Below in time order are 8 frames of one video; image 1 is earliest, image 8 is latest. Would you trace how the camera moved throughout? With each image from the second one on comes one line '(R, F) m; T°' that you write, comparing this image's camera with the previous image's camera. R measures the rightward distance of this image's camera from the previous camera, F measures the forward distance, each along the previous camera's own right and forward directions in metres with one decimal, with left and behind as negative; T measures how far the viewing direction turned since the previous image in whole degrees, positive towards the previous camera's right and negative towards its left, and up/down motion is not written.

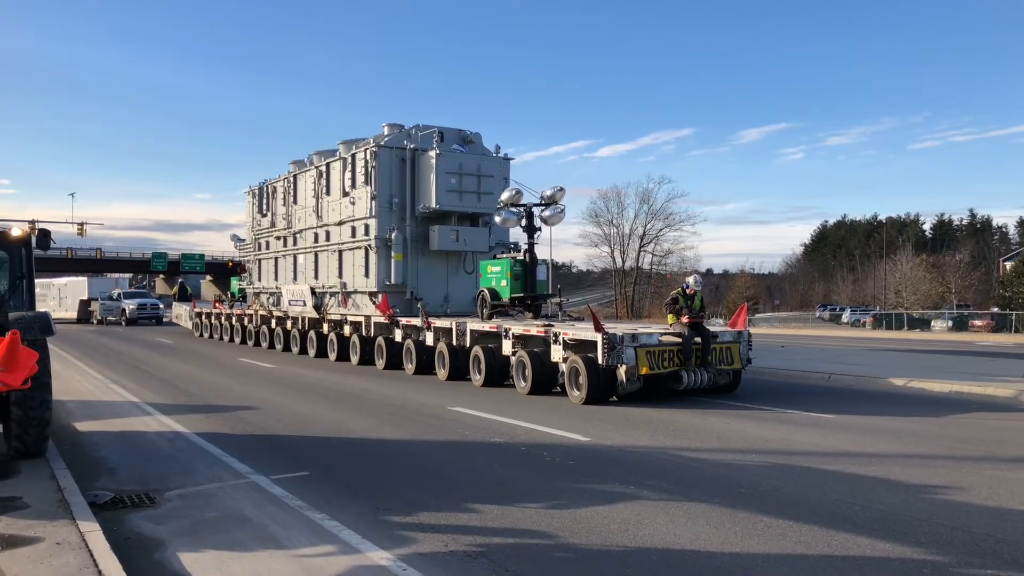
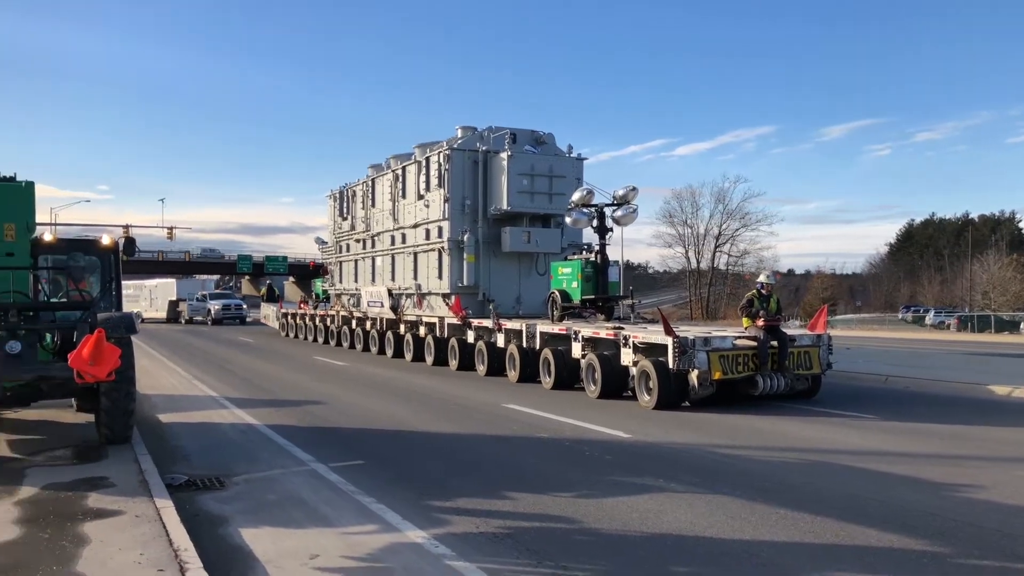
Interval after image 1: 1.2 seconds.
(+0.3, -0.5) m; -5°
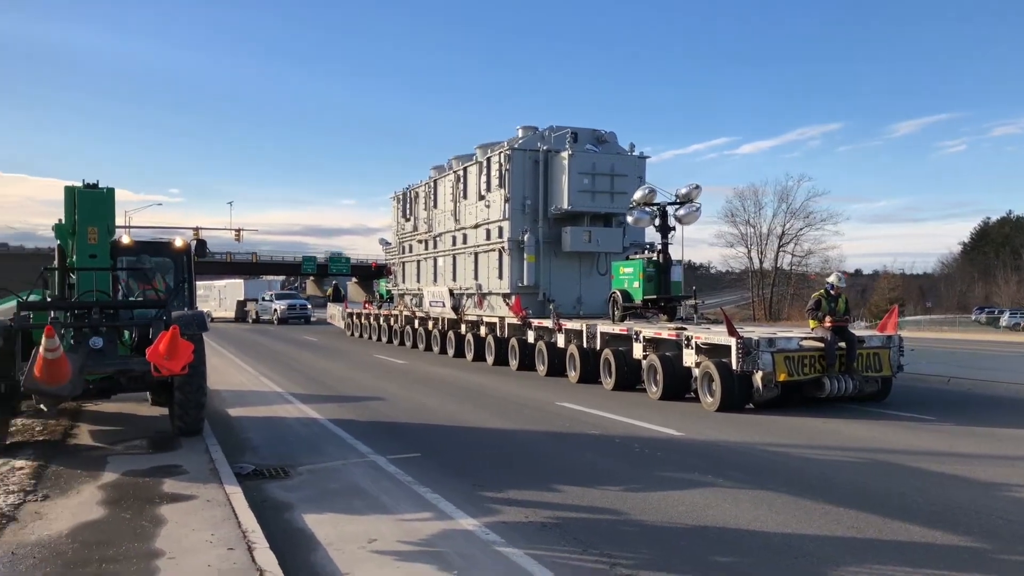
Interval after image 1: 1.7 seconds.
(+0.1, -0.2) m; -4°
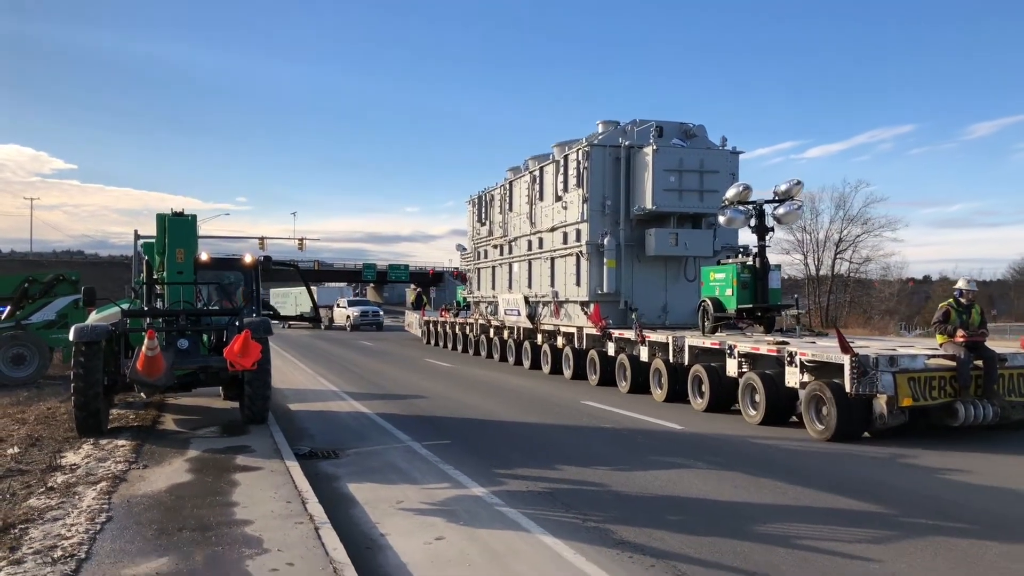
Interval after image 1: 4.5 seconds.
(+0.5, -1.4) m; -4°
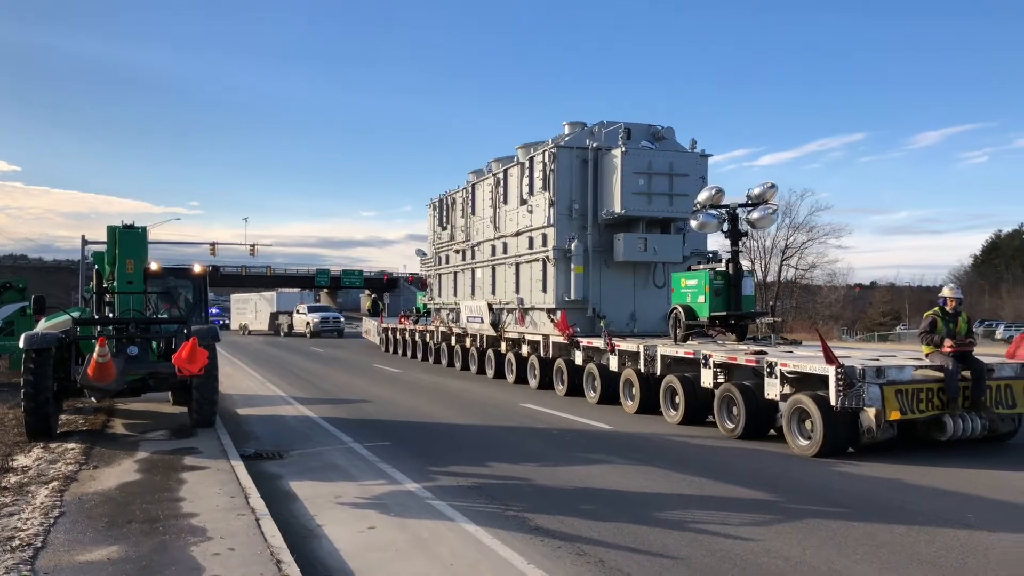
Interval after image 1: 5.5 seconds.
(+0.2, -0.6) m; +3°
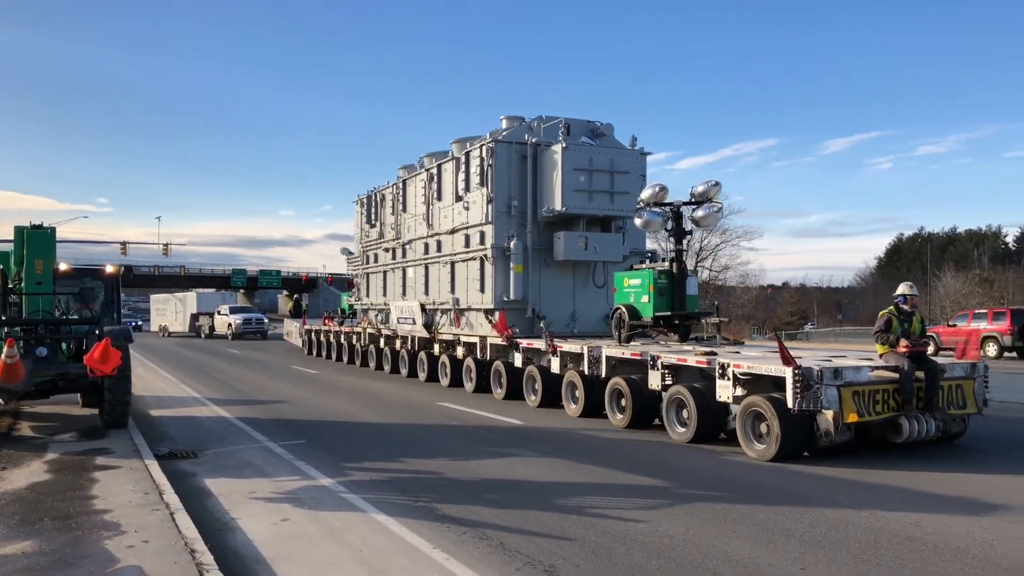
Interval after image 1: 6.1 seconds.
(+0.1, -0.4) m; +5°
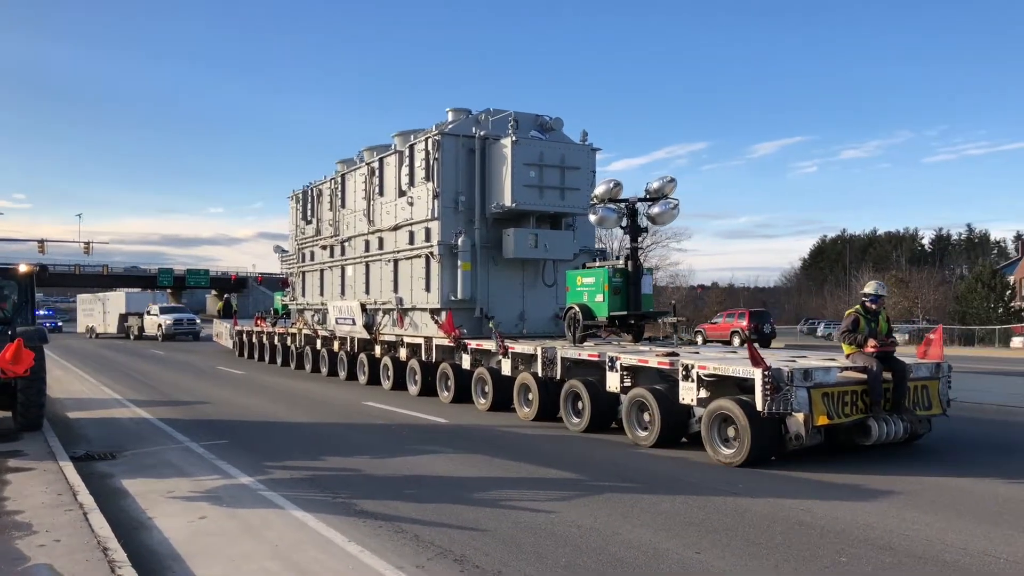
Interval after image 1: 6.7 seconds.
(+0.2, -0.2) m; +4°
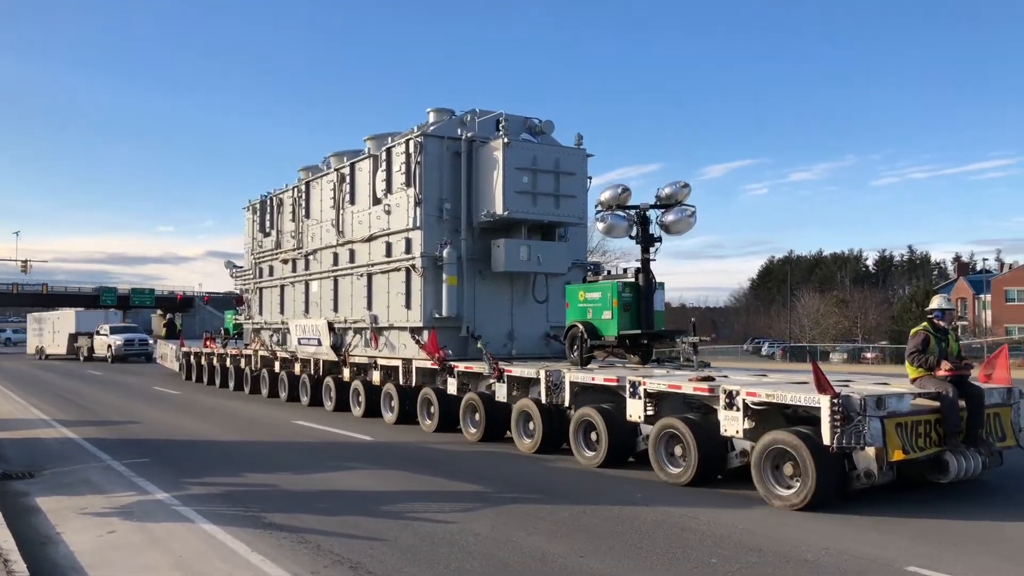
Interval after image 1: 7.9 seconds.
(+0.4, -0.4) m; +3°
